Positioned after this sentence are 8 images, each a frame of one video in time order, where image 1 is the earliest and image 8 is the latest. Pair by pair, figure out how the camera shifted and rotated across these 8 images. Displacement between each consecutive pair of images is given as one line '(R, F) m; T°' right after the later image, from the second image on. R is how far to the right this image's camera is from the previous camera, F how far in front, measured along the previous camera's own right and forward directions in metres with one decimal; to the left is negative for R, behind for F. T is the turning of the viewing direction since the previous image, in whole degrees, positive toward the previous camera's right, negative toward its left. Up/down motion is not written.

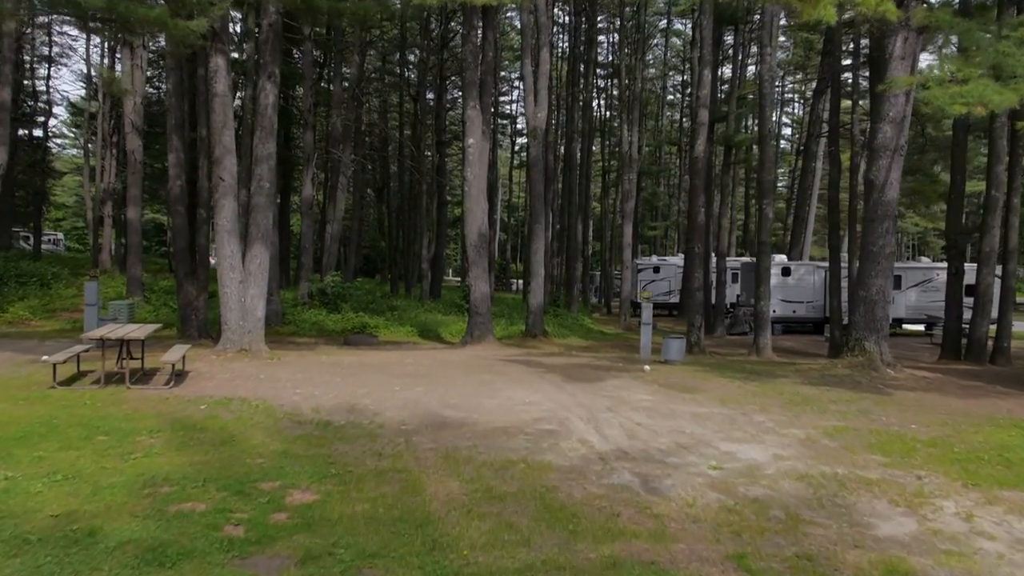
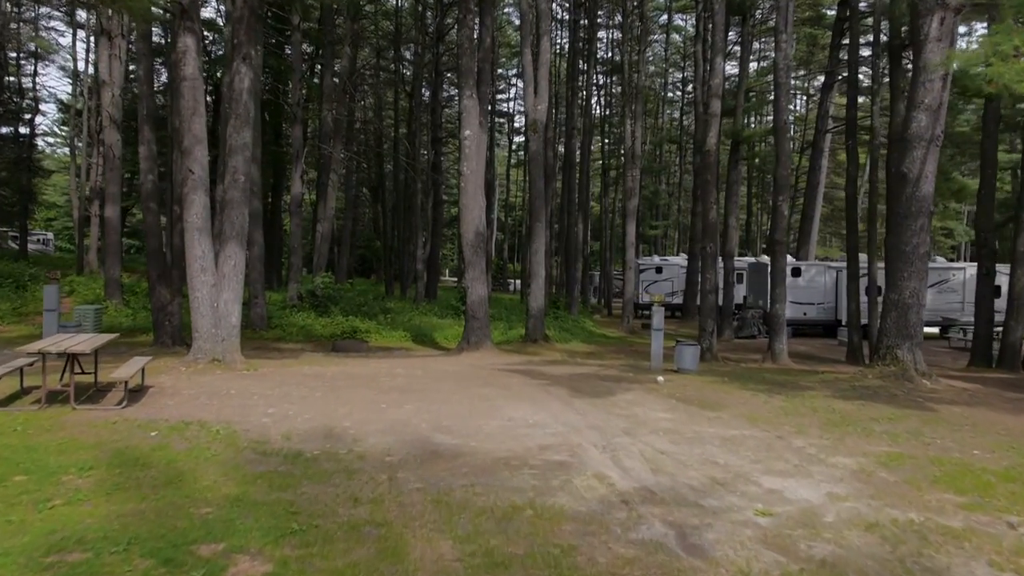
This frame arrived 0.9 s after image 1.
(-0.1, +1.1) m; 0°
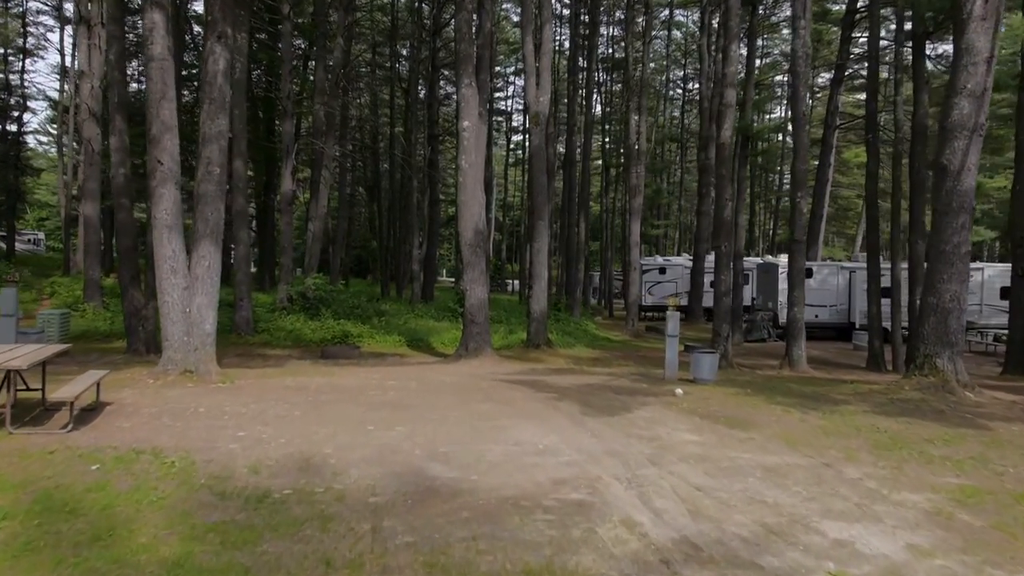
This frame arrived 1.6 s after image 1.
(-0.1, +1.1) m; 0°
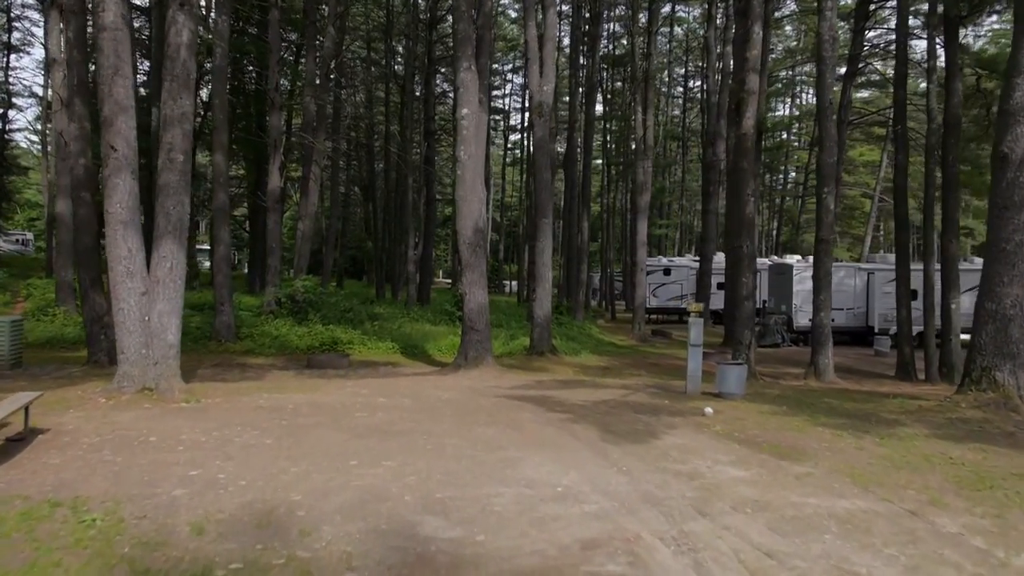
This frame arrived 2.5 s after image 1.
(-0.1, +1.3) m; 0°
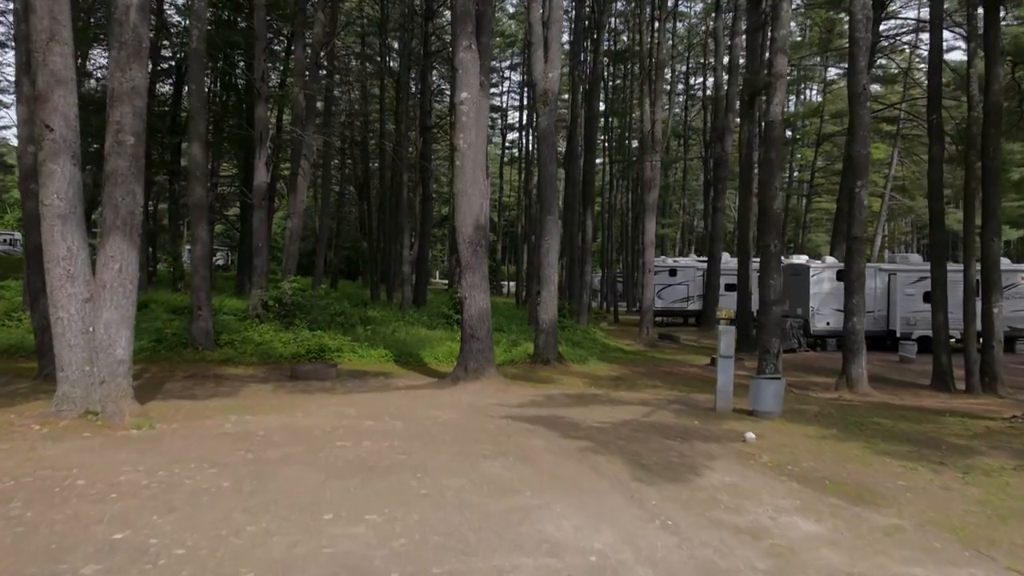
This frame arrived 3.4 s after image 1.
(-0.2, +1.3) m; 0°
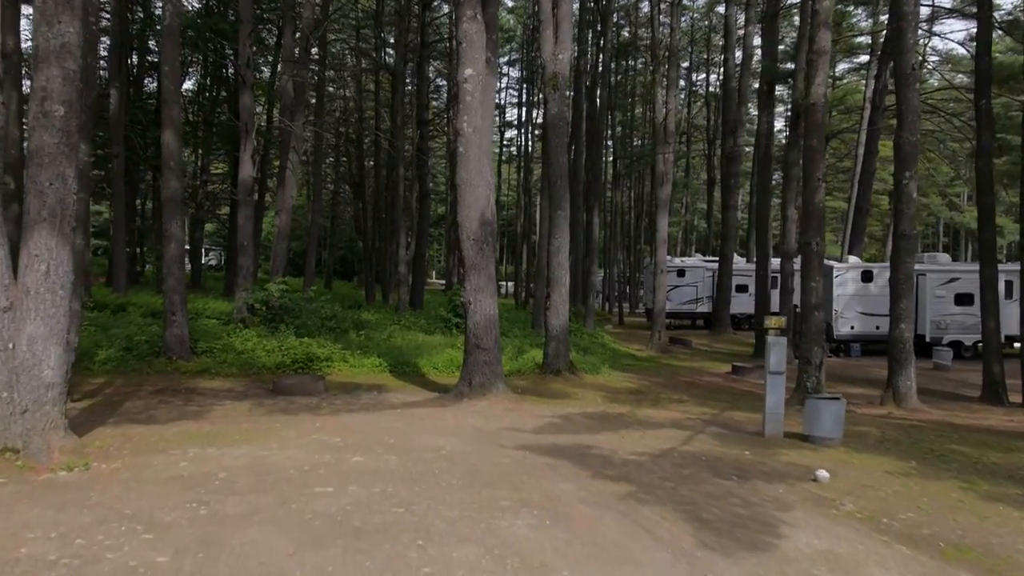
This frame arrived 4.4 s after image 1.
(-0.2, +1.4) m; 0°
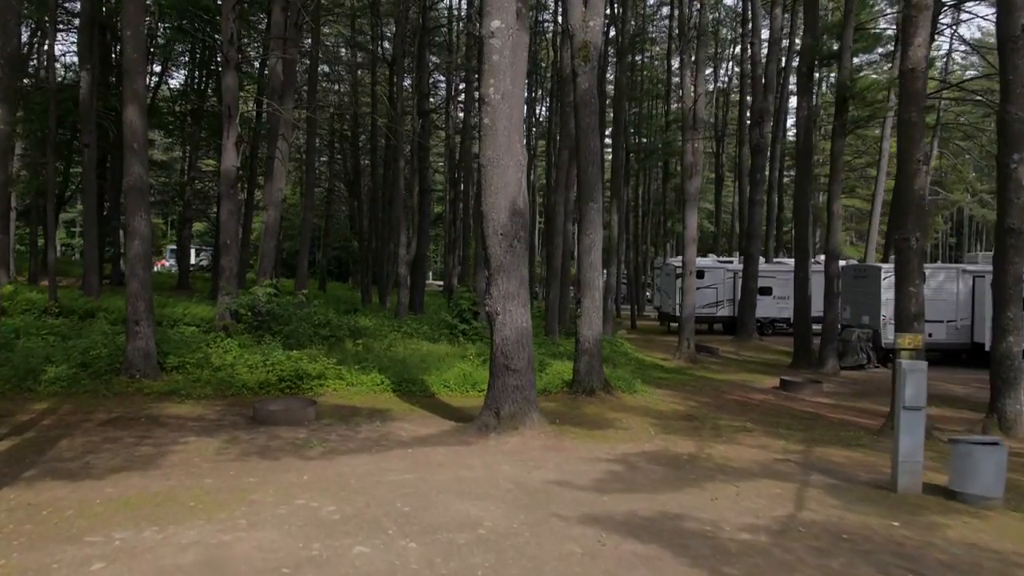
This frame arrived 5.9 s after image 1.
(-0.6, +2.1) m; 0°
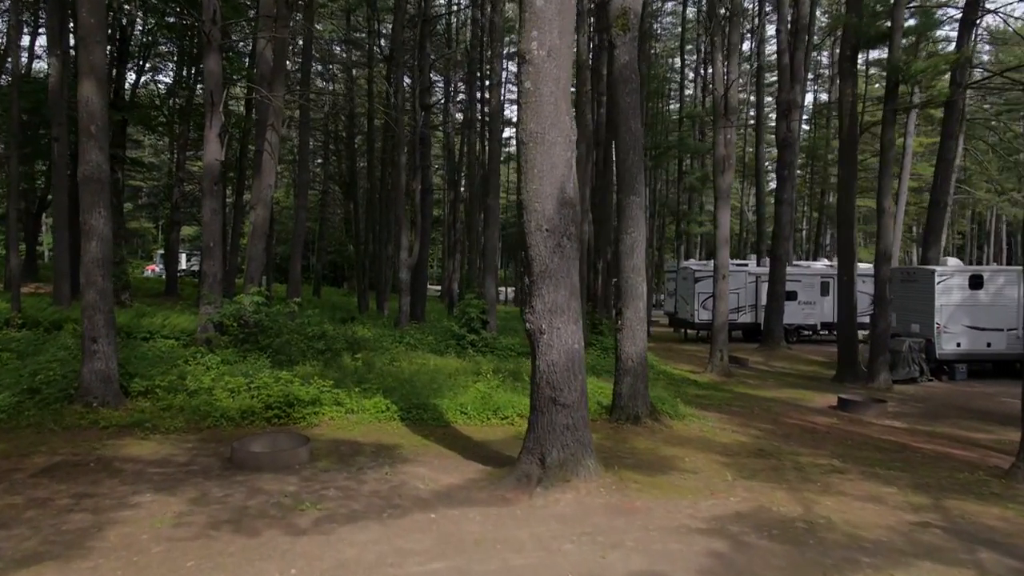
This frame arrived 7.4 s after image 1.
(-0.6, +1.9) m; 0°
